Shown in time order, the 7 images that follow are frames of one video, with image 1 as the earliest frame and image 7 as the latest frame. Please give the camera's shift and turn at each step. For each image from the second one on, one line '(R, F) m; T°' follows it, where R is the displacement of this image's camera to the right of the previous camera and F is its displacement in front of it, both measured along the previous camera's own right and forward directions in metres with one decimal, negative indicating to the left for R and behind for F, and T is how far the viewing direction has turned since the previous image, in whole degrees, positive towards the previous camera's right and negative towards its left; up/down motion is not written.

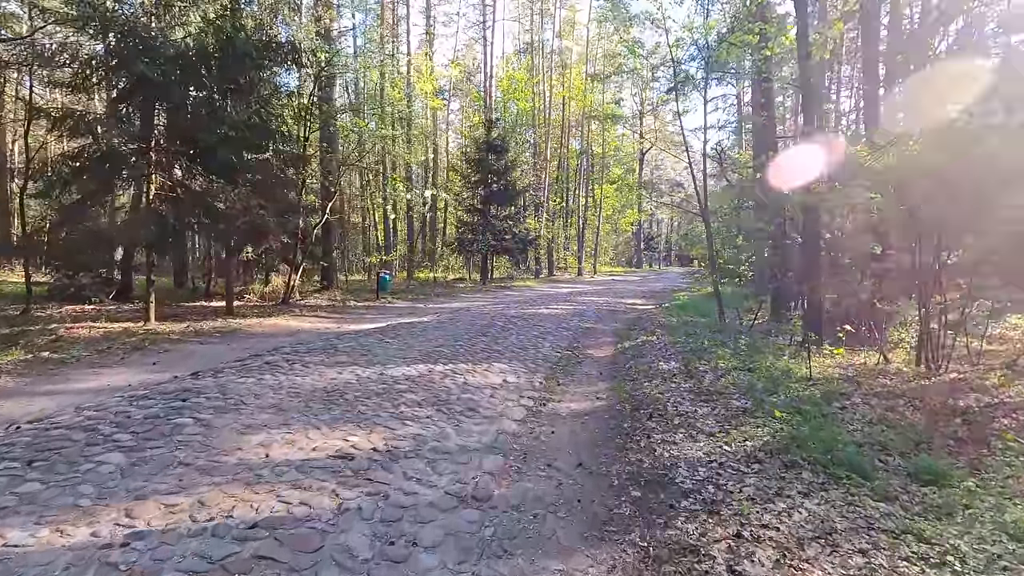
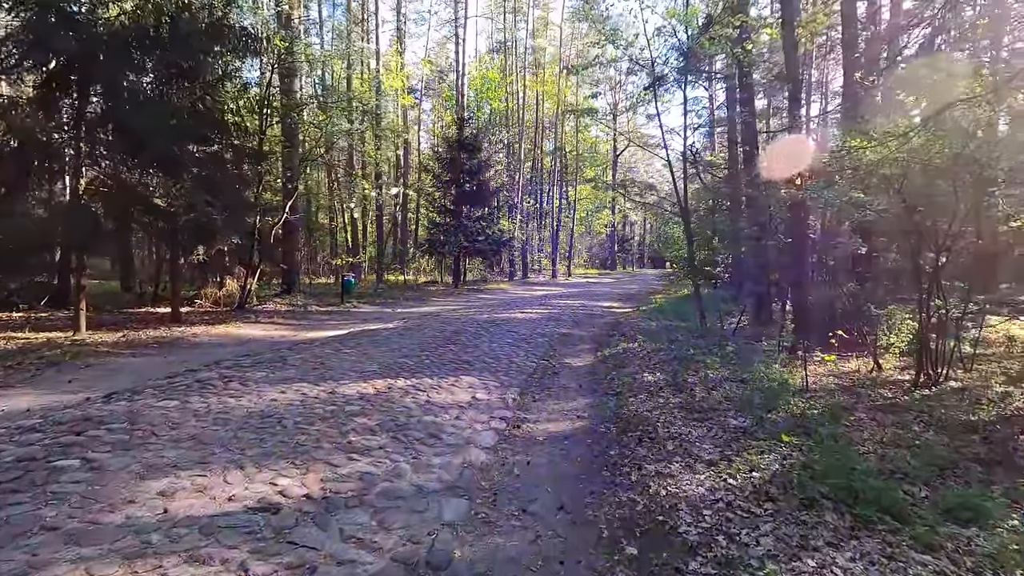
(+0.1, +0.7) m; +3°
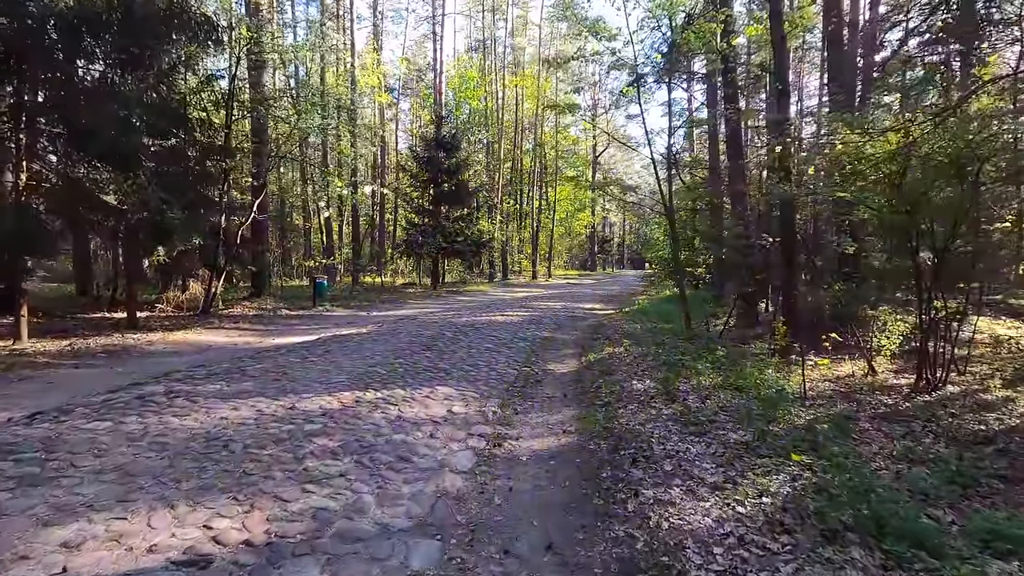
(0.0, +0.5) m; +2°
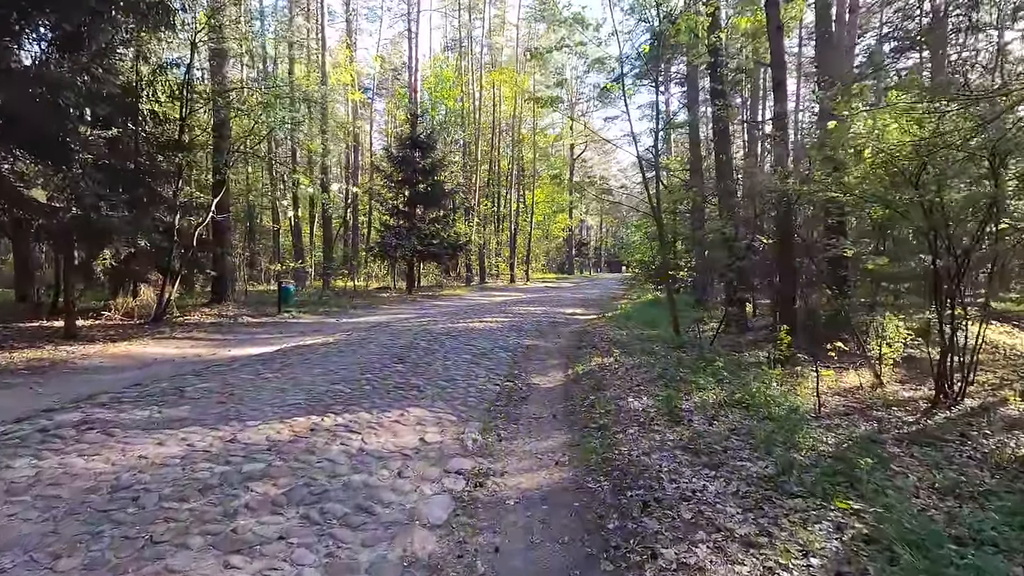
(0.0, +0.8) m; +2°
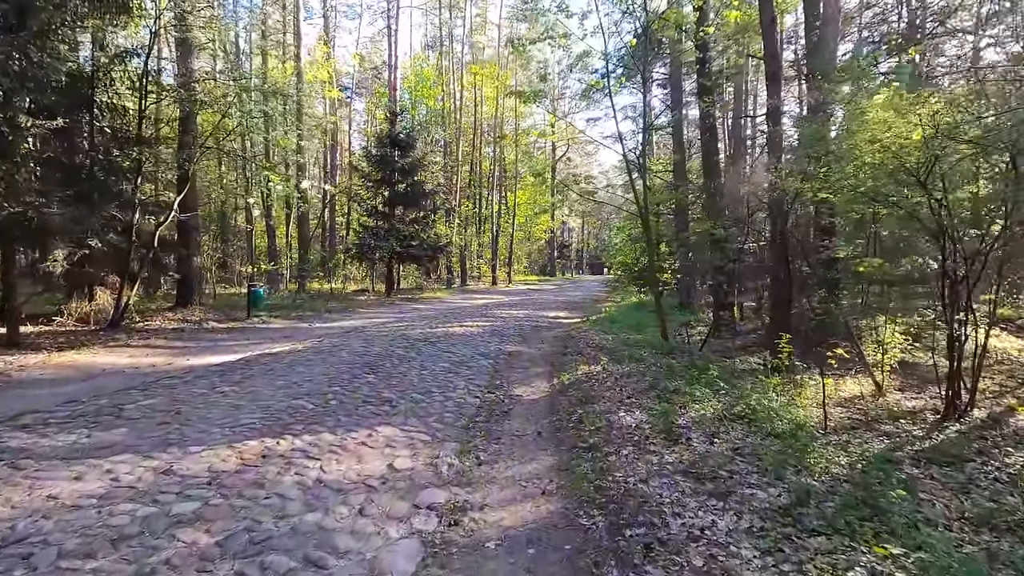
(0.0, +0.5) m; +2°
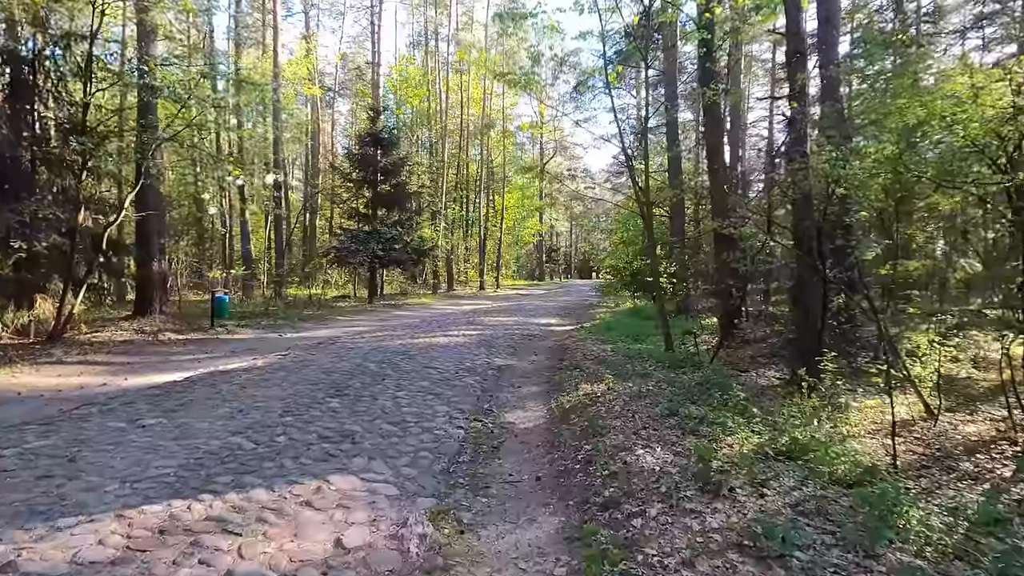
(0.0, +1.1) m; +1°
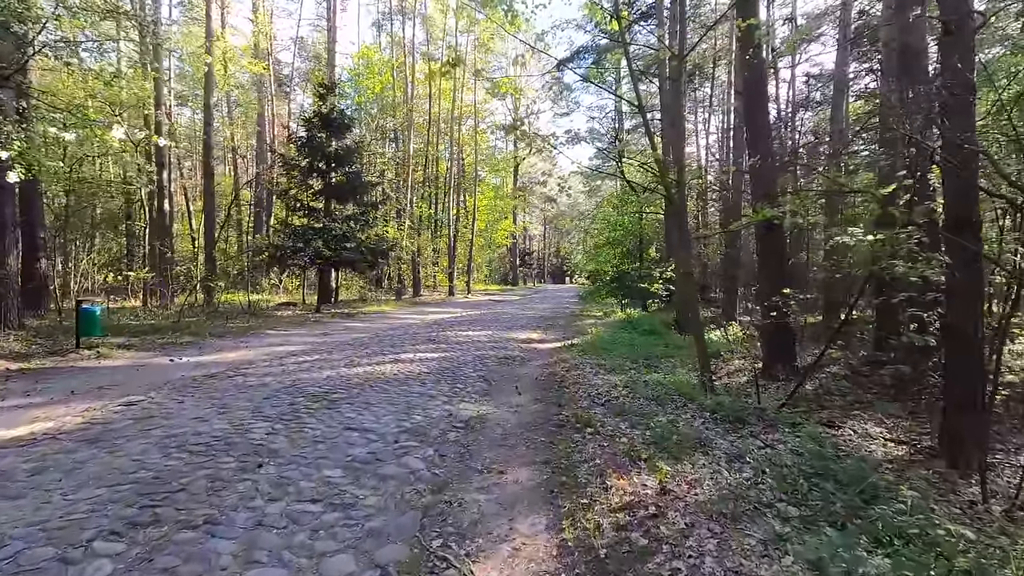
(0.0, +3.1) m; +3°
